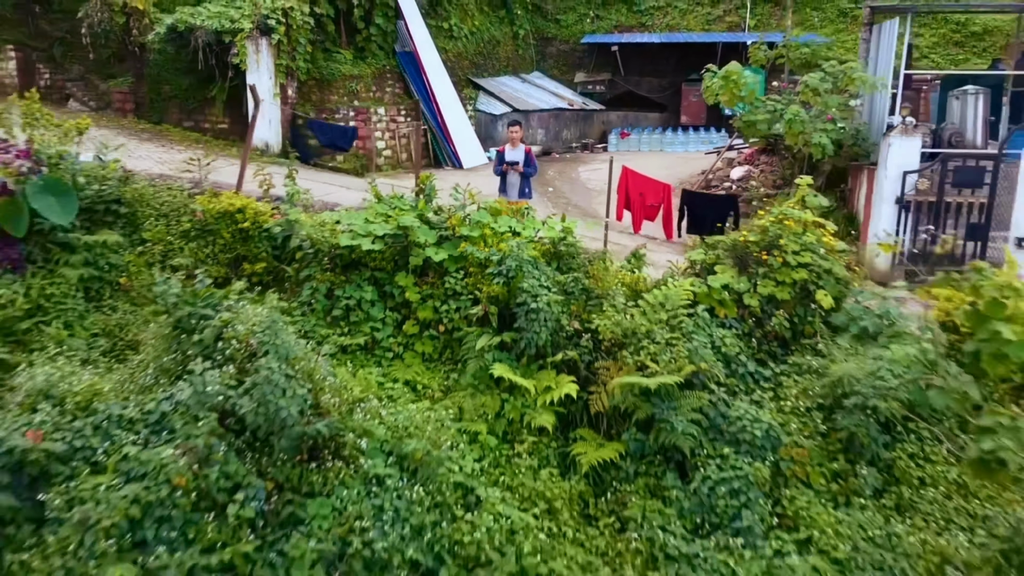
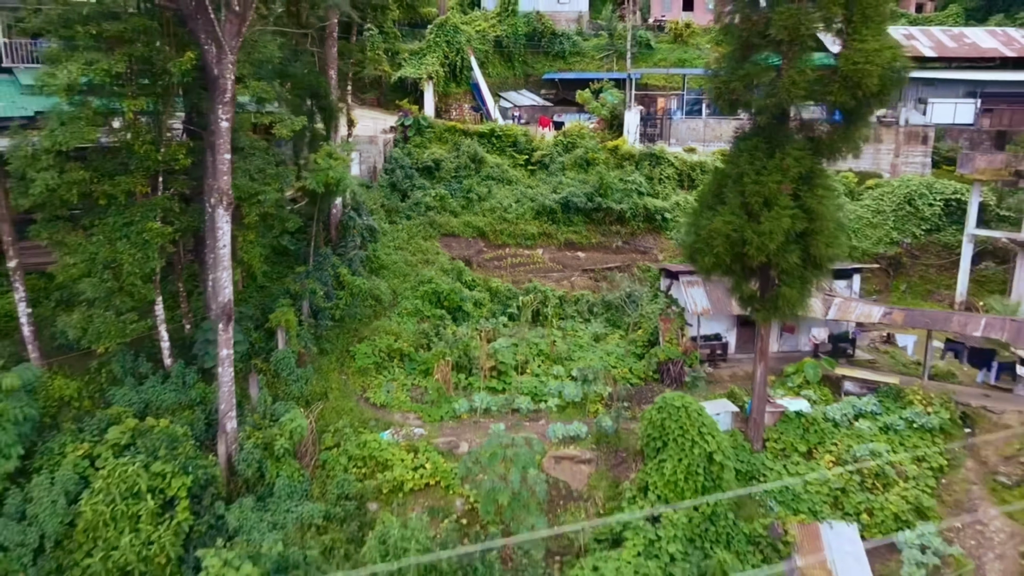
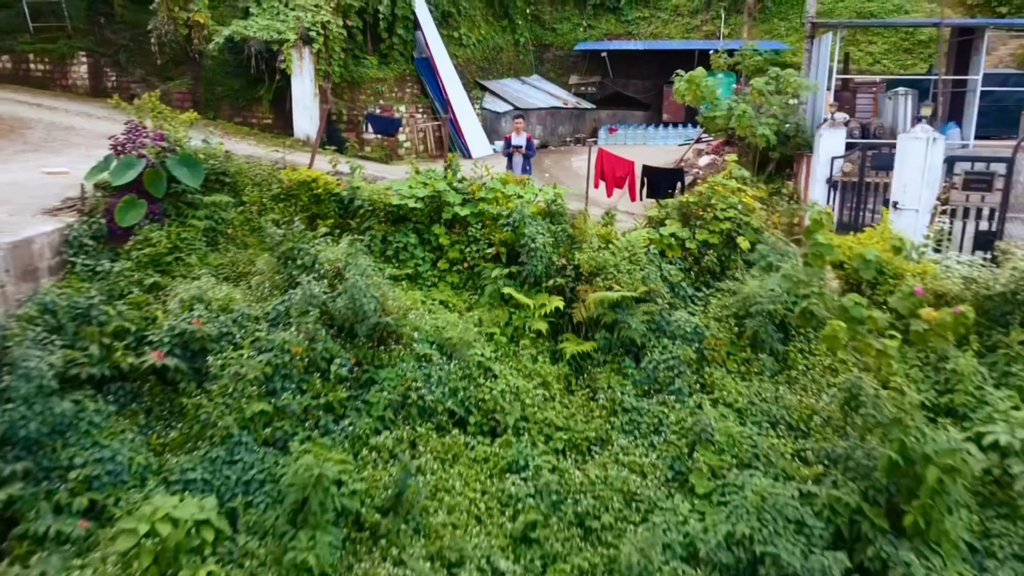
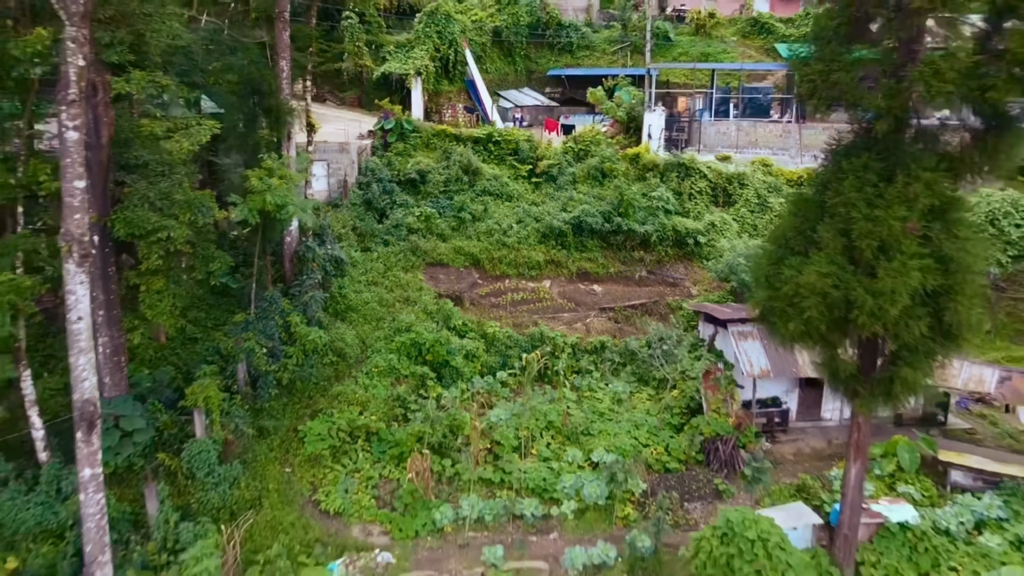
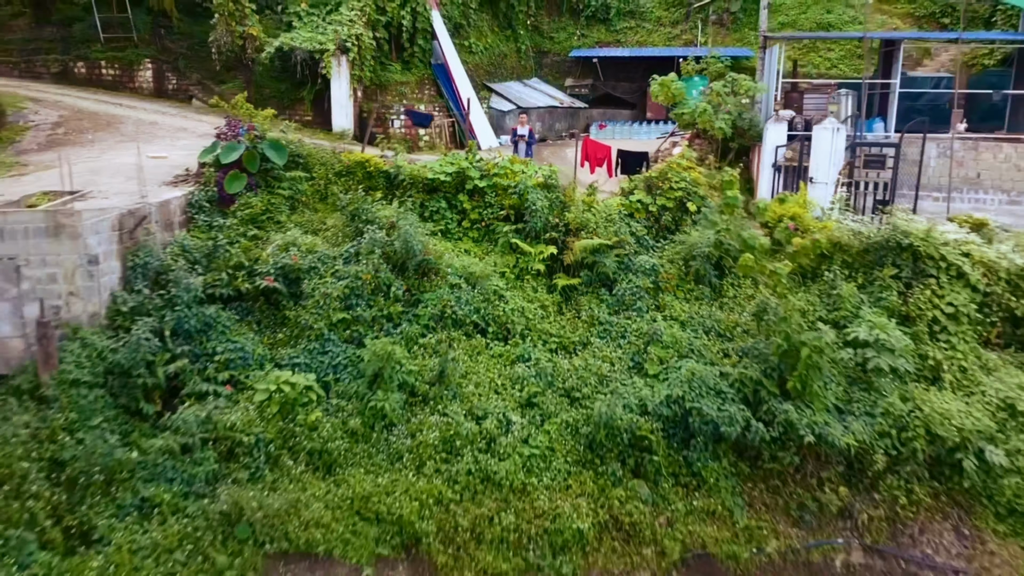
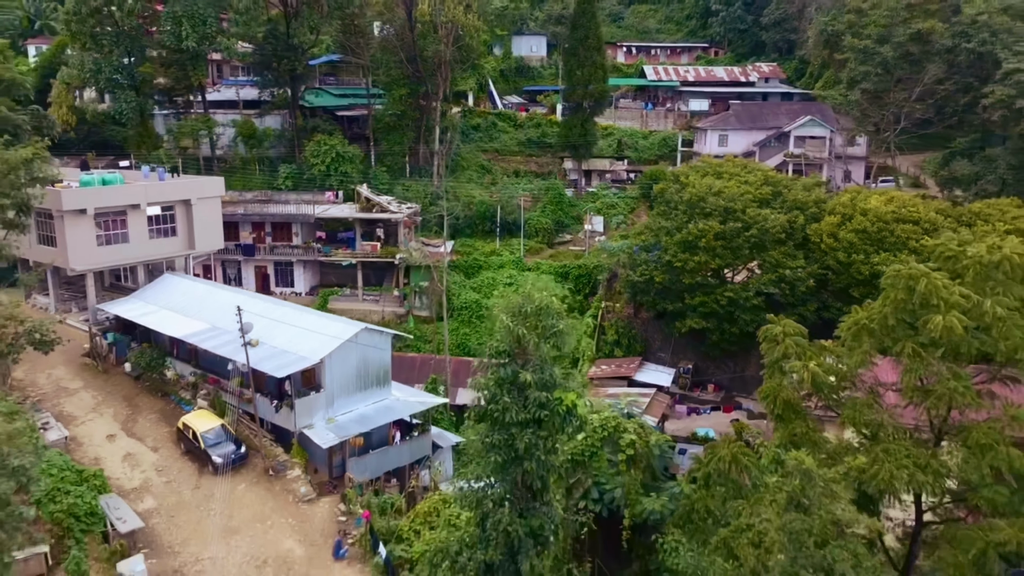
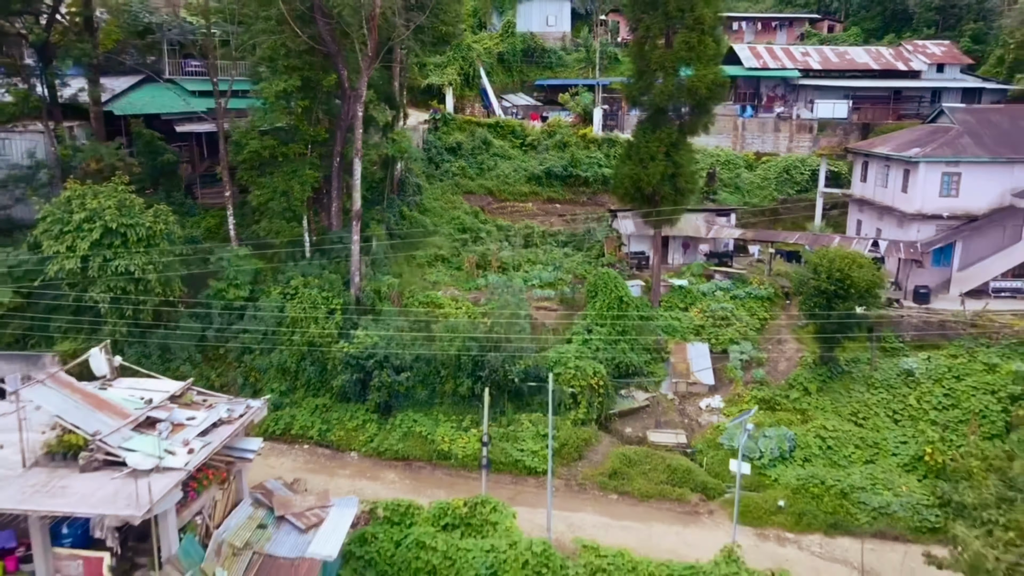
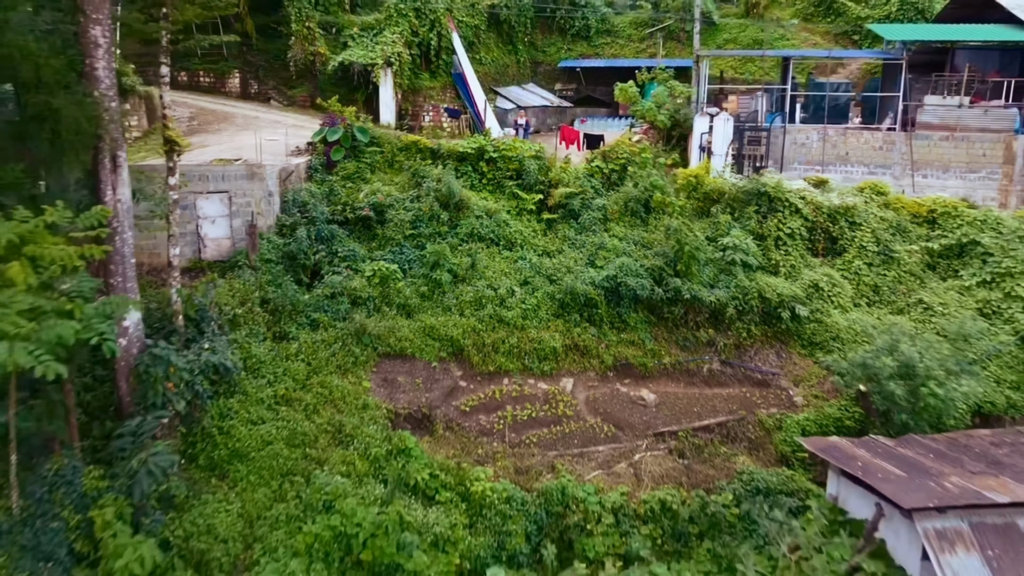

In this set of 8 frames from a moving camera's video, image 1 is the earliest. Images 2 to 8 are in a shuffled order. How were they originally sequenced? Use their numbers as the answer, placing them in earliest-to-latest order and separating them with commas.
3, 5, 8, 4, 2, 7, 6
